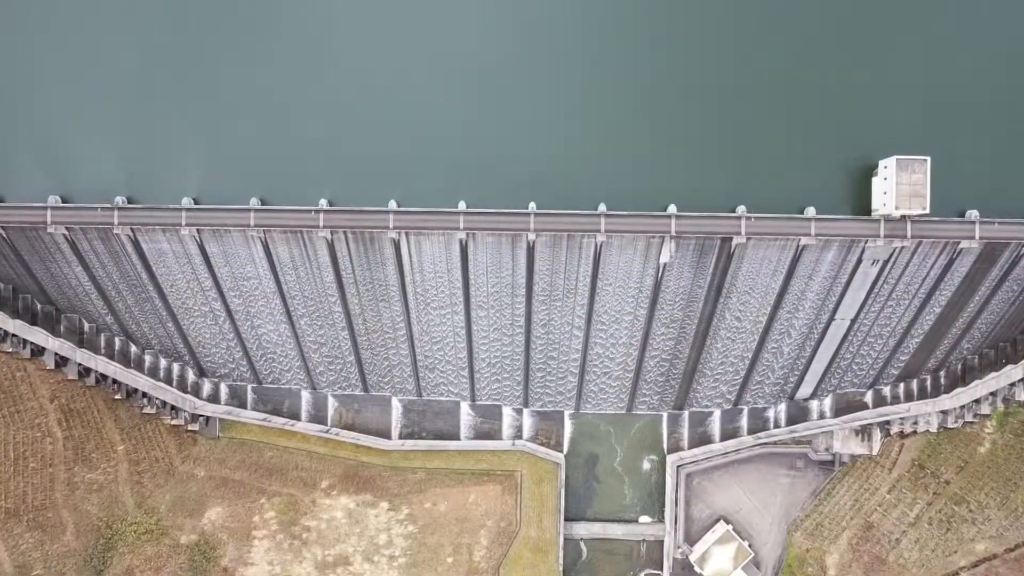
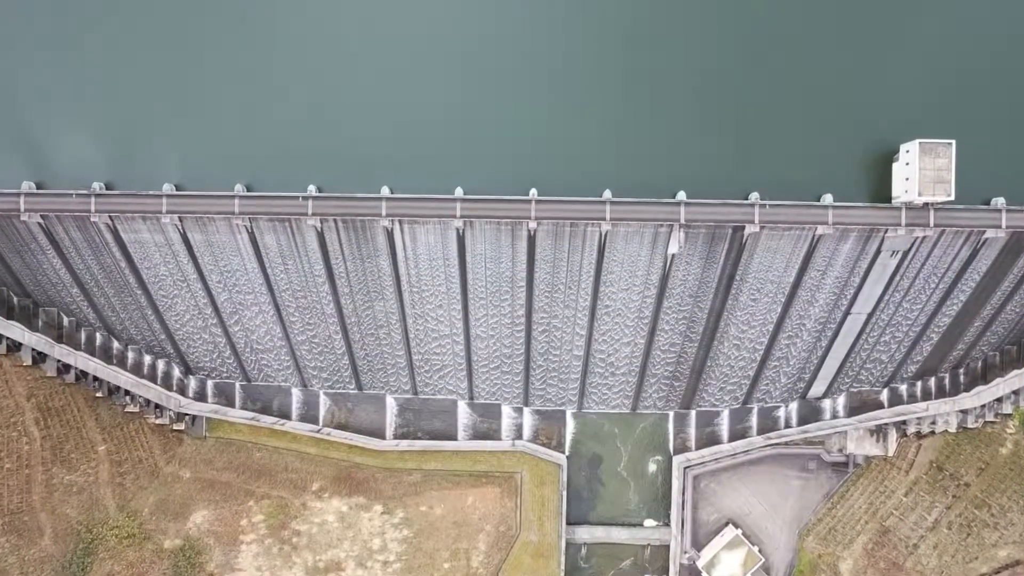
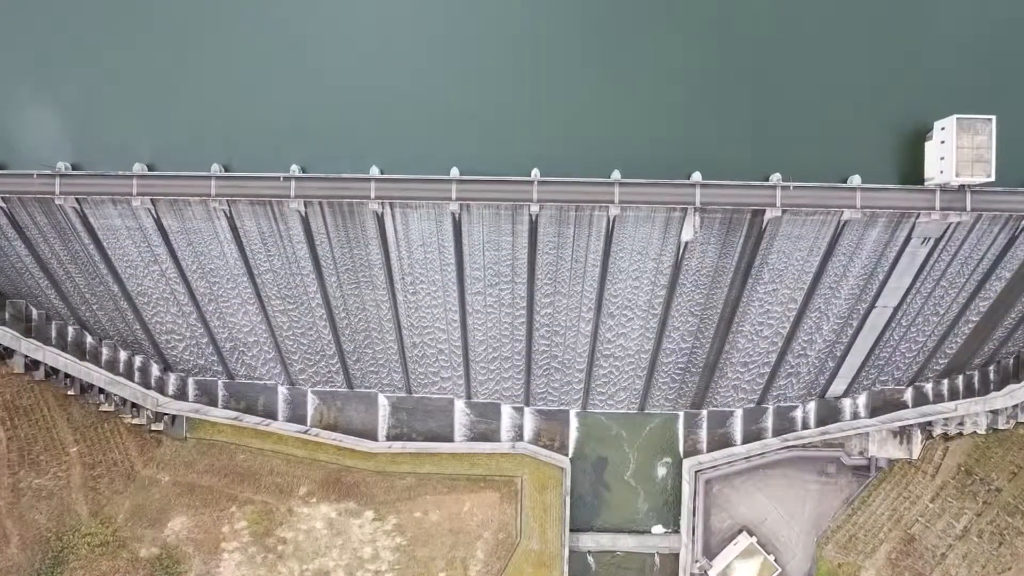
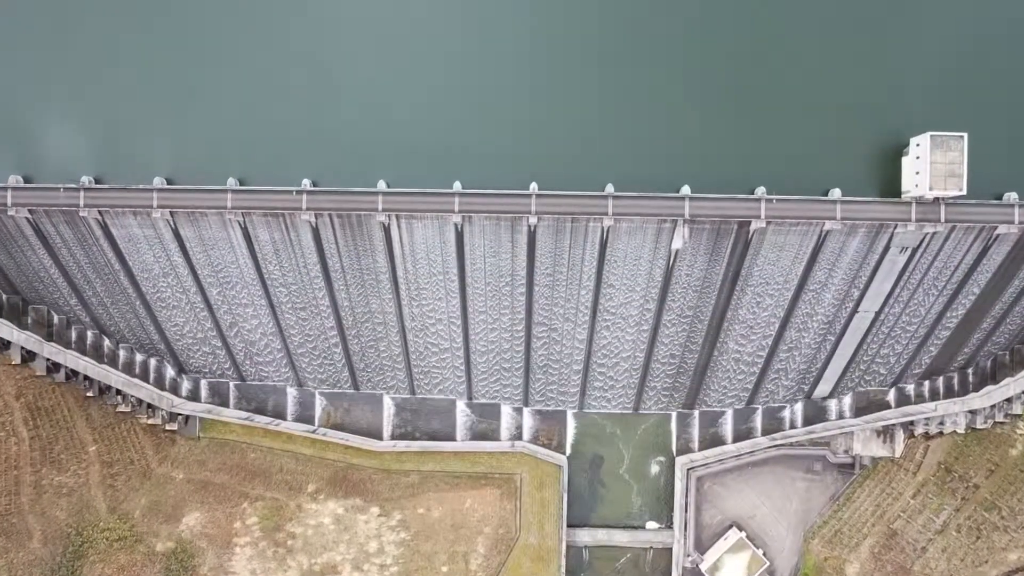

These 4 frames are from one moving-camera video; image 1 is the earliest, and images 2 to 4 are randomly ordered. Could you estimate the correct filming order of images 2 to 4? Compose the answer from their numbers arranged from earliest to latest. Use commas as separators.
2, 4, 3
